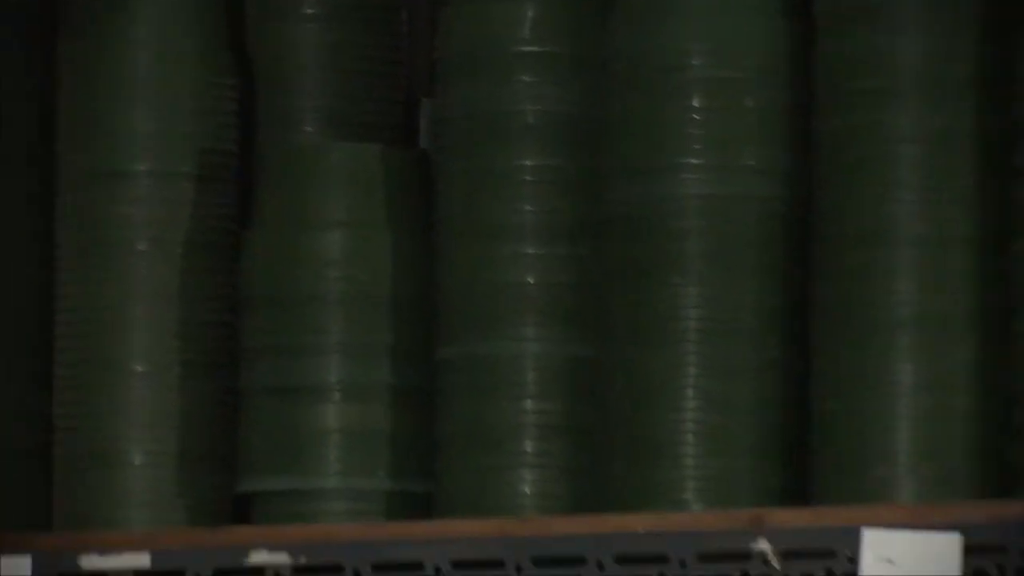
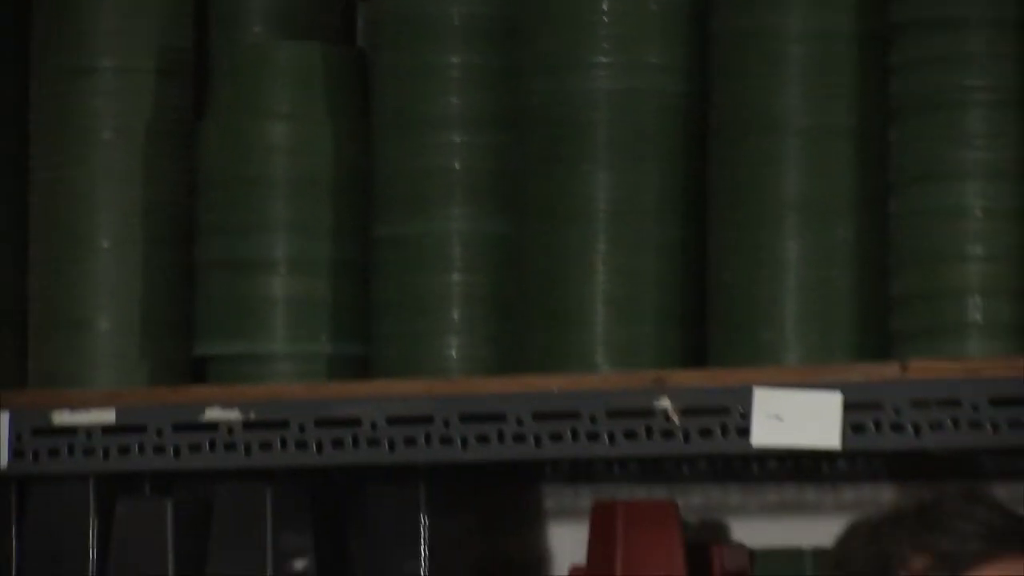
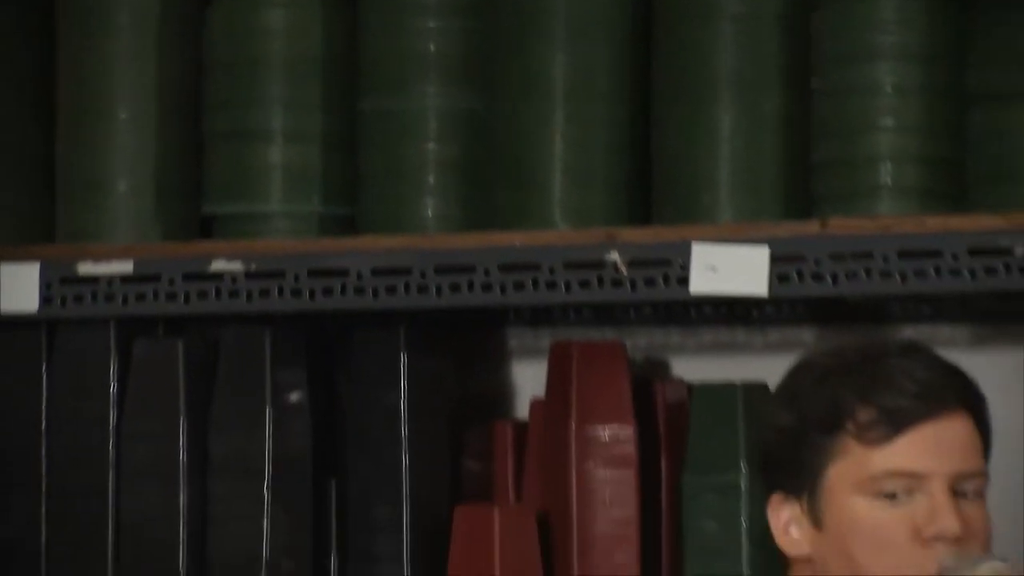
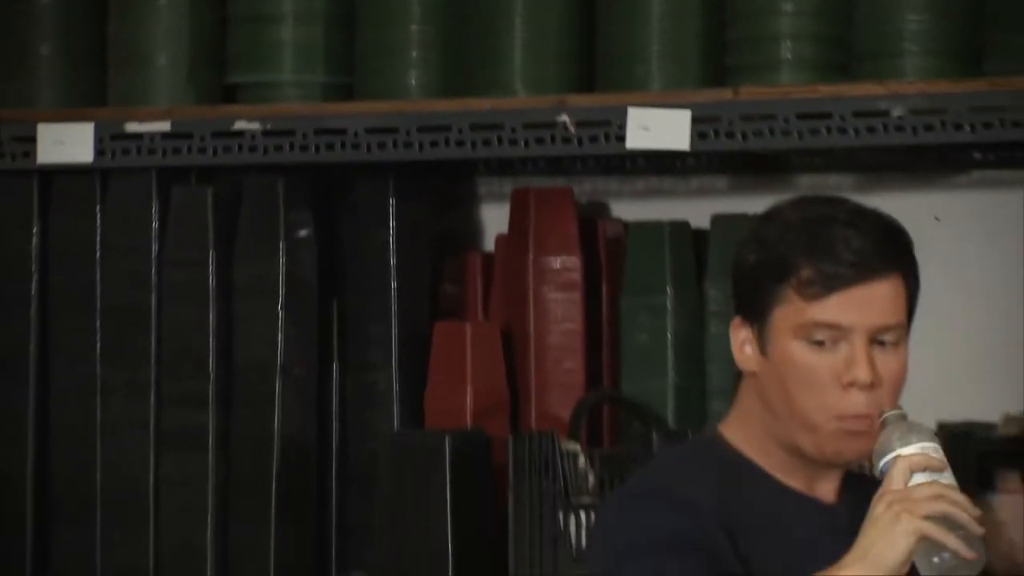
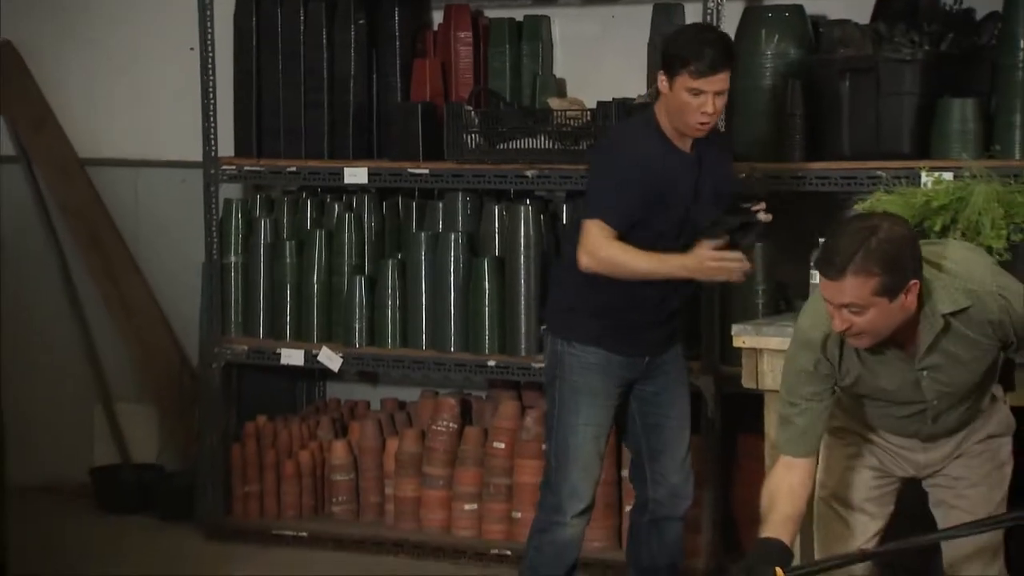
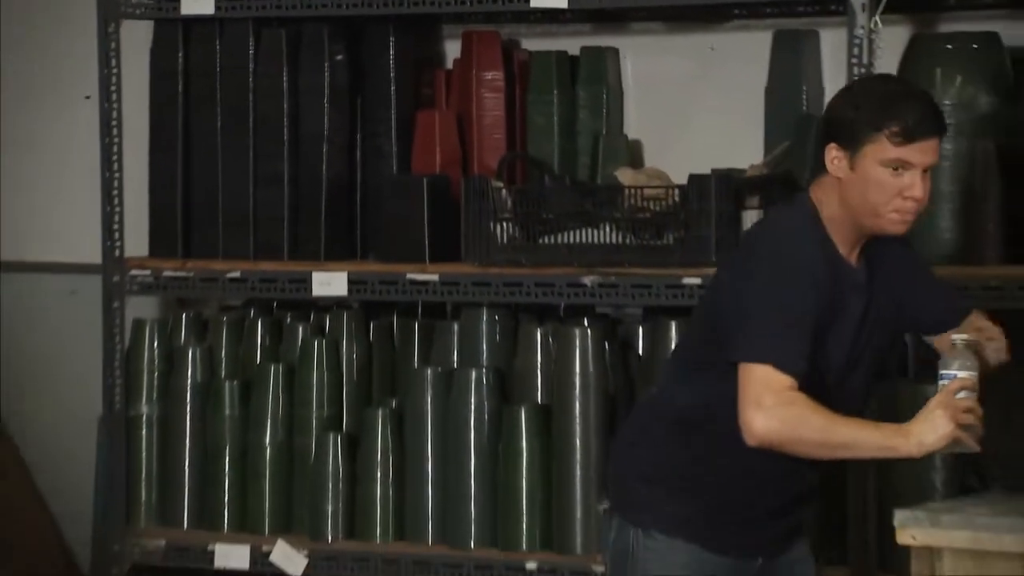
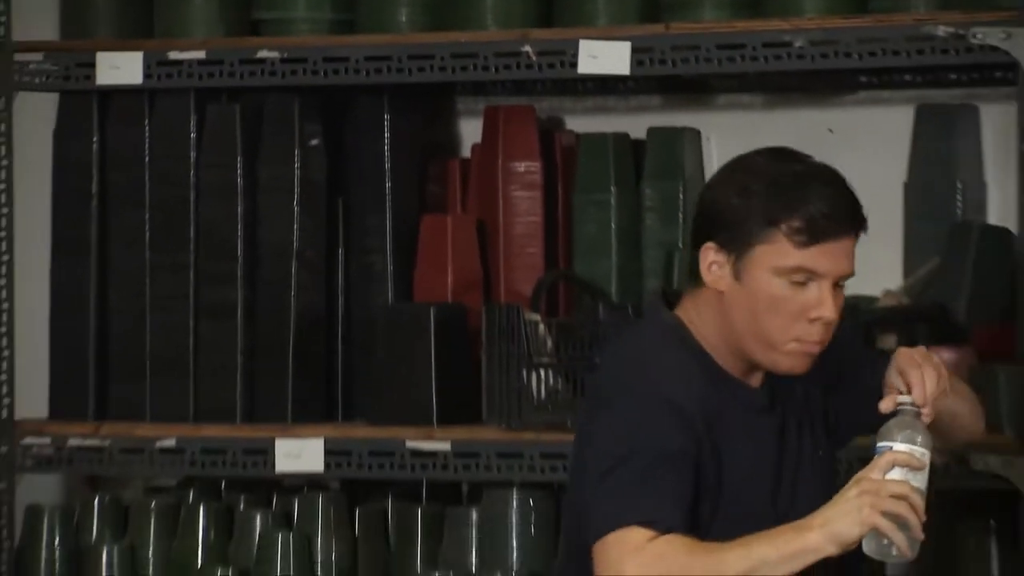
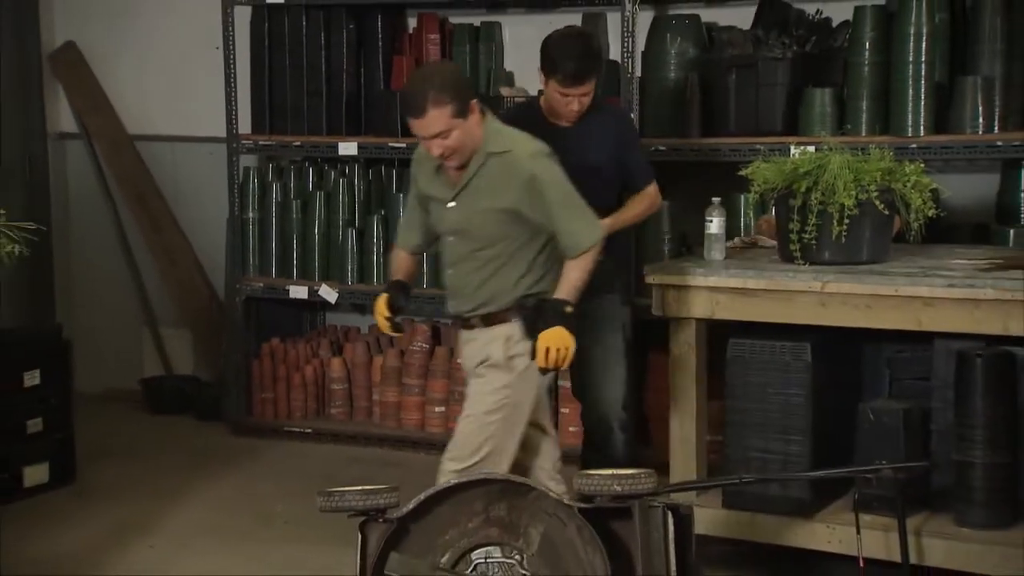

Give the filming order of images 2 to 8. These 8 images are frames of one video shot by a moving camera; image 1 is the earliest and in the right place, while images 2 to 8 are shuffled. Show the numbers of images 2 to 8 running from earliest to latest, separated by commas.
2, 3, 4, 7, 6, 5, 8
